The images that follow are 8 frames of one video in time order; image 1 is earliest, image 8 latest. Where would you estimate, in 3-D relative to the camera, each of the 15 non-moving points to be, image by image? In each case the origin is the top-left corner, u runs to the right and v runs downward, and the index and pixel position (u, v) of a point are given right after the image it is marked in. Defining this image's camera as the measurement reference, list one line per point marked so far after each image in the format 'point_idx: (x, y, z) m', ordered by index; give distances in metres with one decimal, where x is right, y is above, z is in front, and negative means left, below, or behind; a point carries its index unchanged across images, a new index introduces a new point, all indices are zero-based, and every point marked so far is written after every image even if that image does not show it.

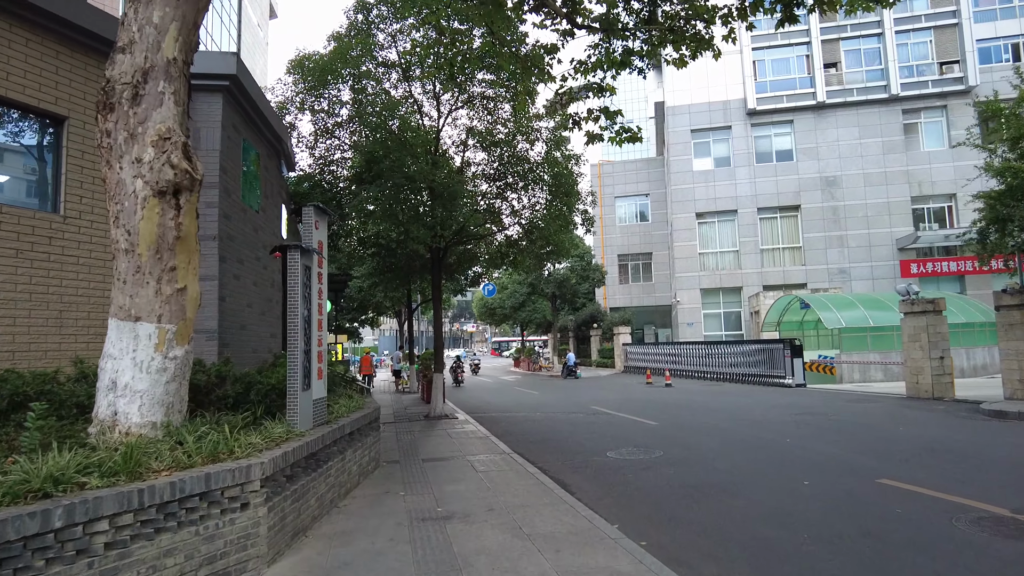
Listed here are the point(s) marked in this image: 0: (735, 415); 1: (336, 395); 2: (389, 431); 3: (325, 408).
0: (+4.6, -2.7, +13.9) m
1: (-2.2, -1.4, +8.3) m
2: (-2.3, -2.6, +12.3) m
3: (-1.9, -1.2, +6.6) m
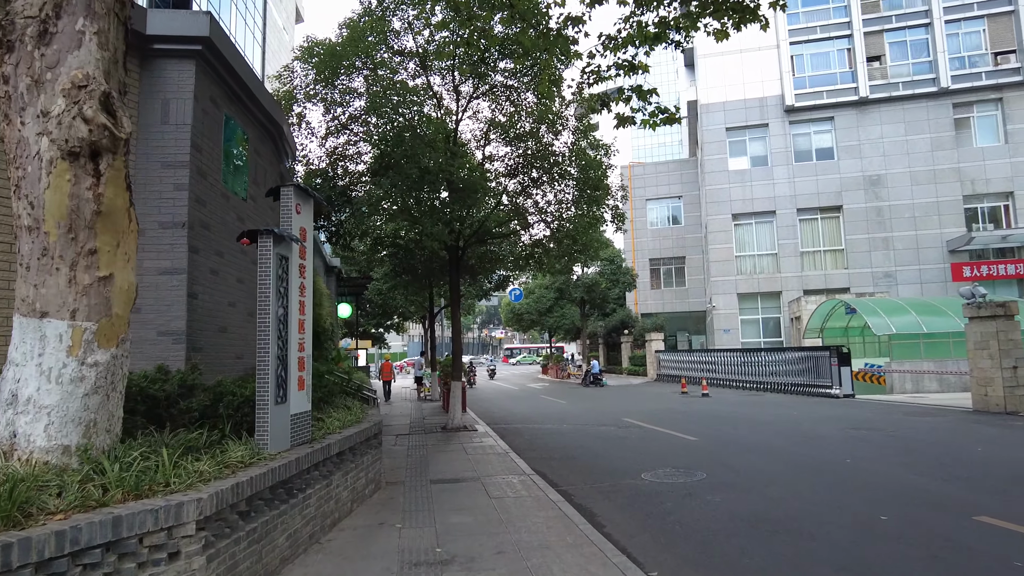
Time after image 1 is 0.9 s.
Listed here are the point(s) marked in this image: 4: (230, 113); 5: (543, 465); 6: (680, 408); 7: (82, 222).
0: (+5.1, -2.7, +12.6) m
1: (-2.0, -1.4, +7.4) m
2: (-1.9, -2.7, +11.3) m
3: (-1.7, -1.2, +5.7) m
4: (-2.9, +1.8, +6.9) m
5: (+0.4, -2.5, +9.5) m
6: (+4.5, -3.3, +17.8) m
7: (-2.3, +0.4, +3.5) m
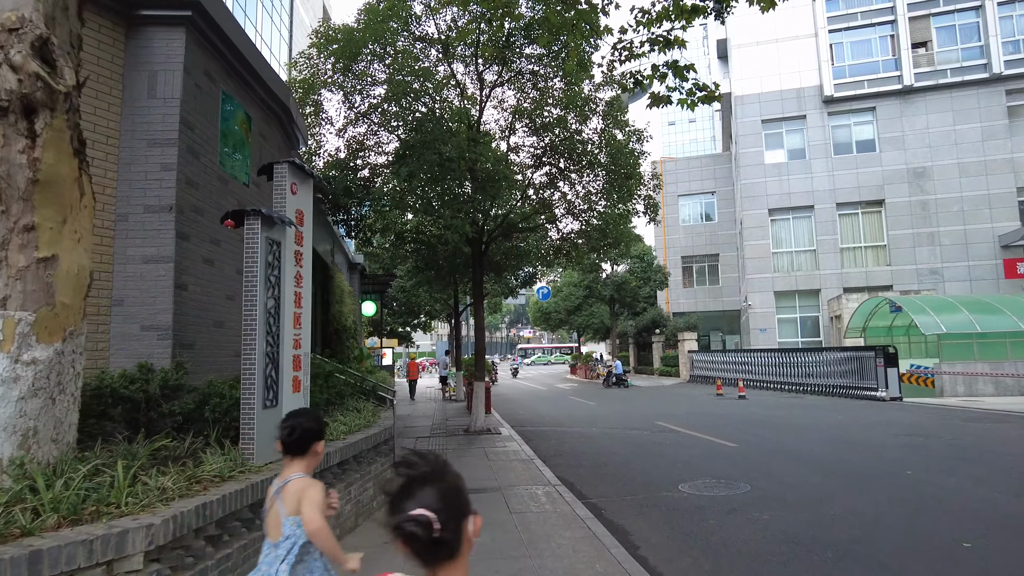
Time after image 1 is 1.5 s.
0: (+5.5, -2.7, +11.7) m
1: (-1.7, -1.3, +6.8) m
2: (-1.5, -2.6, +10.7) m
3: (-1.6, -1.1, +5.1) m
4: (-2.7, +1.9, +6.3) m
5: (+0.8, -2.5, +8.8) m
6: (+5.1, -3.2, +16.9) m
7: (-2.2, +0.4, +2.9) m
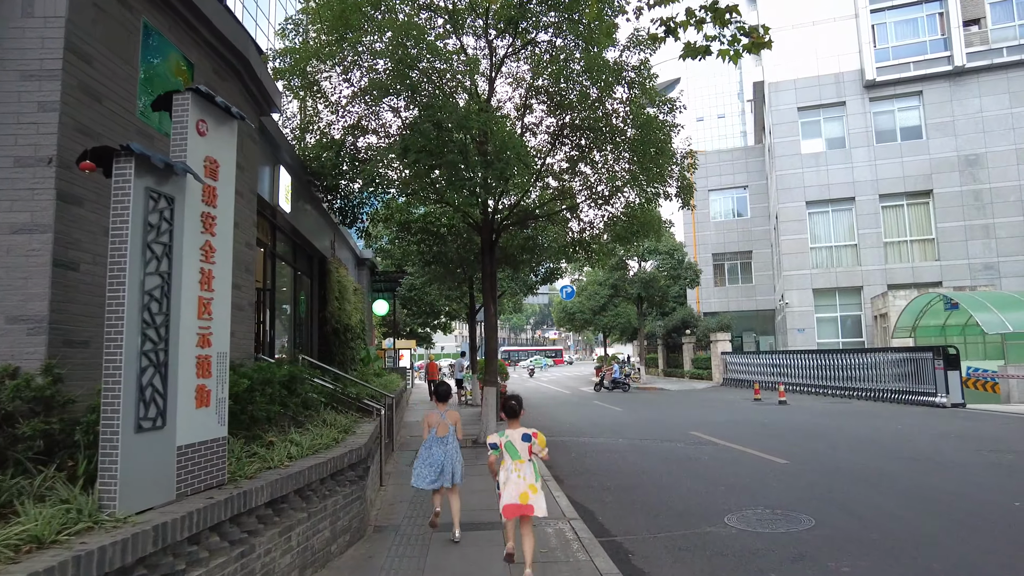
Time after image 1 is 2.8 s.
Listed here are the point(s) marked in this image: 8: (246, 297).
0: (+5.7, -2.5, +10.1) m
1: (-1.7, -1.2, +5.4) m
2: (-1.3, -2.5, +9.4) m
3: (-1.6, -0.9, +3.7) m
4: (-2.7, +2.0, +5.0) m
5: (+0.9, -2.3, +7.3) m
6: (+5.6, -3.0, +15.3) m
7: (-2.3, +0.6, +1.6) m
8: (-2.8, -0.1, +6.9) m
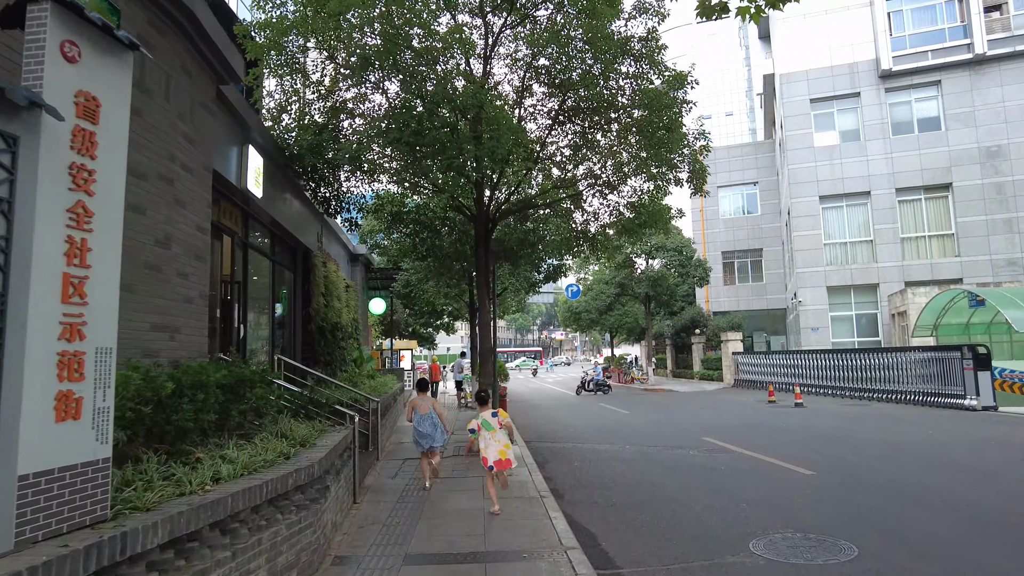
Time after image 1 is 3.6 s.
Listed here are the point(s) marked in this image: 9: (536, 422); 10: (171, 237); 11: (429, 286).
0: (+5.7, -2.4, +9.1) m
1: (-1.8, -1.1, +4.6) m
2: (-1.4, -2.4, +8.5) m
3: (-1.8, -0.8, +2.8) m
4: (-2.8, +2.1, +4.2) m
5: (+0.8, -2.2, +6.4) m
6: (+5.6, -2.9, +14.3) m
7: (-2.5, +0.7, +0.8) m
8: (-2.9, 0.0, +6.0) m
9: (+0.6, -3.1, +15.6) m
10: (-2.8, +0.4, +5.5) m
11: (-2.4, +0.1, +19.1) m
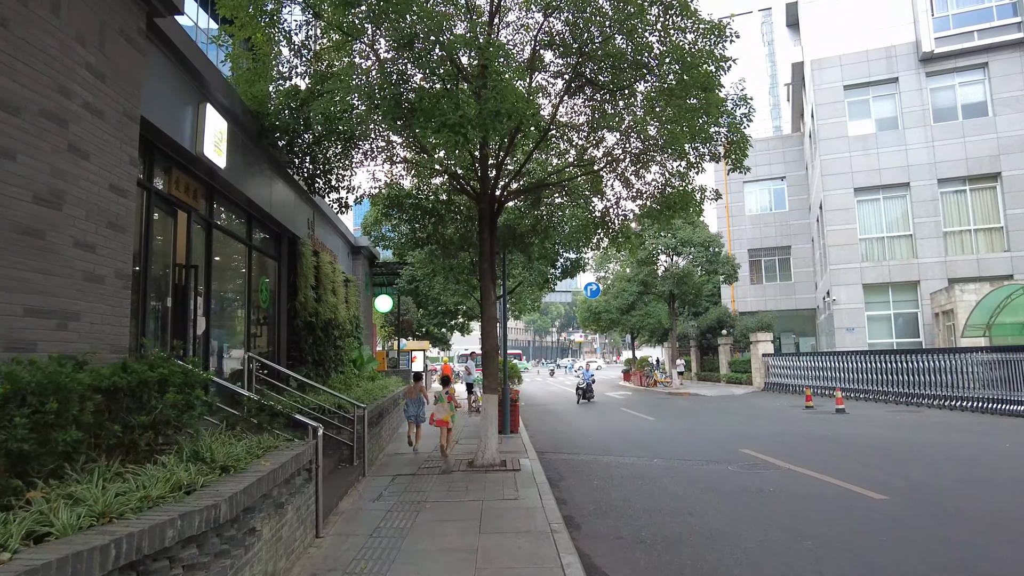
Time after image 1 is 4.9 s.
0: (+5.8, -2.2, +7.5) m
1: (-1.9, -0.9, +3.2) m
2: (-1.3, -2.2, +7.1) m
3: (-1.8, -0.7, +1.5) m
4: (-2.9, +2.3, +2.9) m
5: (+0.8, -2.1, +5.0) m
6: (+5.8, -2.8, +12.8) m
7: (-2.6, +0.9, -0.6) m
8: (-2.9, +0.2, +4.7) m
9: (+0.9, -3.0, +14.2) m
10: (-2.8, +0.6, +4.2) m
11: (-2.0, +0.2, +17.7) m
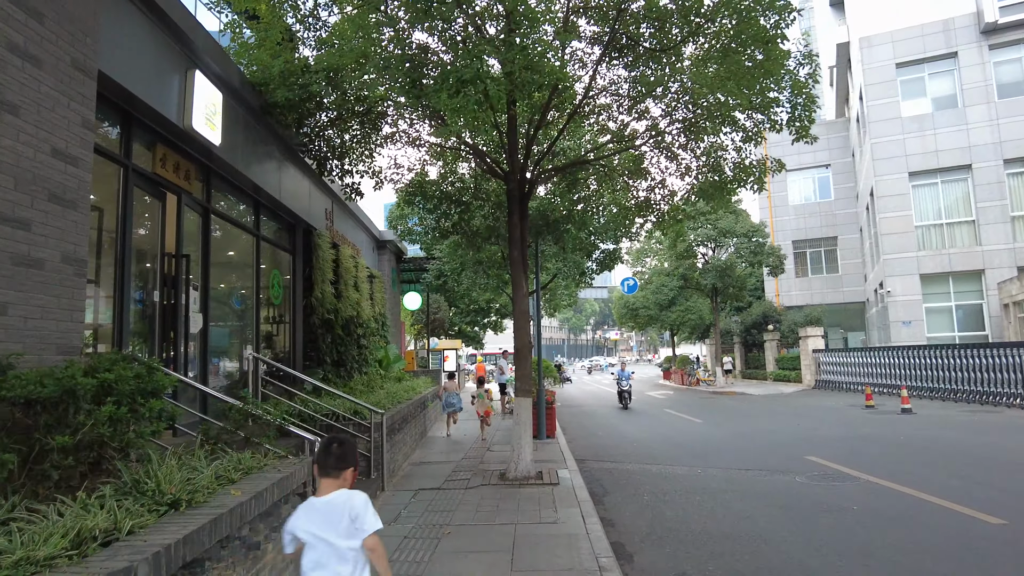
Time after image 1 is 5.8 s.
0: (+6.1, -2.0, +6.2) m
1: (-1.7, -0.8, +2.3) m
2: (-0.9, -2.1, +6.2) m
3: (-1.8, -0.6, +0.6) m
4: (-2.8, +2.4, +2.0) m
5: (+1.0, -1.9, +4.0) m
6: (+6.4, -2.6, +11.5) m
7: (-2.7, +0.9, -1.4) m
8: (-2.7, +0.2, +3.9) m
9: (+1.6, -2.9, +13.1) m
10: (-2.7, +0.7, +3.3) m
11: (-1.1, +0.3, +16.8) m
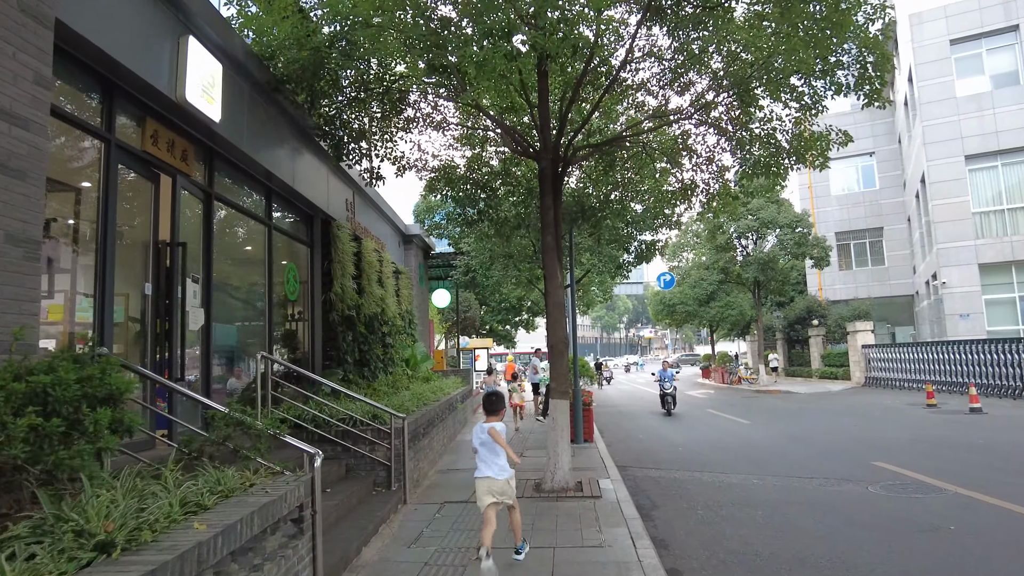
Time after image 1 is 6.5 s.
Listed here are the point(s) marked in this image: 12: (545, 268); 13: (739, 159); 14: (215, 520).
0: (+6.4, -1.8, +5.2) m
1: (-1.6, -0.7, +1.6) m
2: (-0.6, -2.0, +5.4) m
3: (-1.8, -0.5, -0.1) m
4: (-2.8, +2.4, +1.4) m
5: (+1.2, -1.8, +3.1) m
6: (+7.0, -2.4, +10.4) m
7: (-2.8, +1.0, -2.1) m
8: (-2.5, +0.3, +3.2) m
9: (+2.2, -2.7, +12.3) m
10: (-2.5, +0.7, +2.7) m
11: (-0.3, +0.4, +16.1) m
12: (+0.6, +0.2, +8.9) m
13: (+3.2, +1.9, +9.5) m
14: (-1.2, -1.0, +2.8) m
